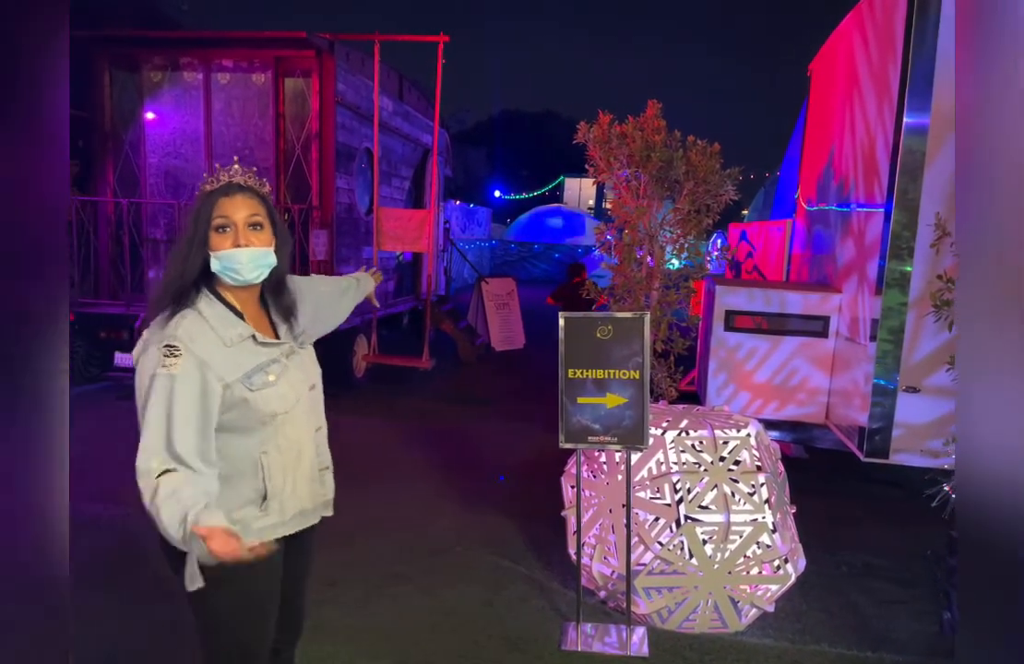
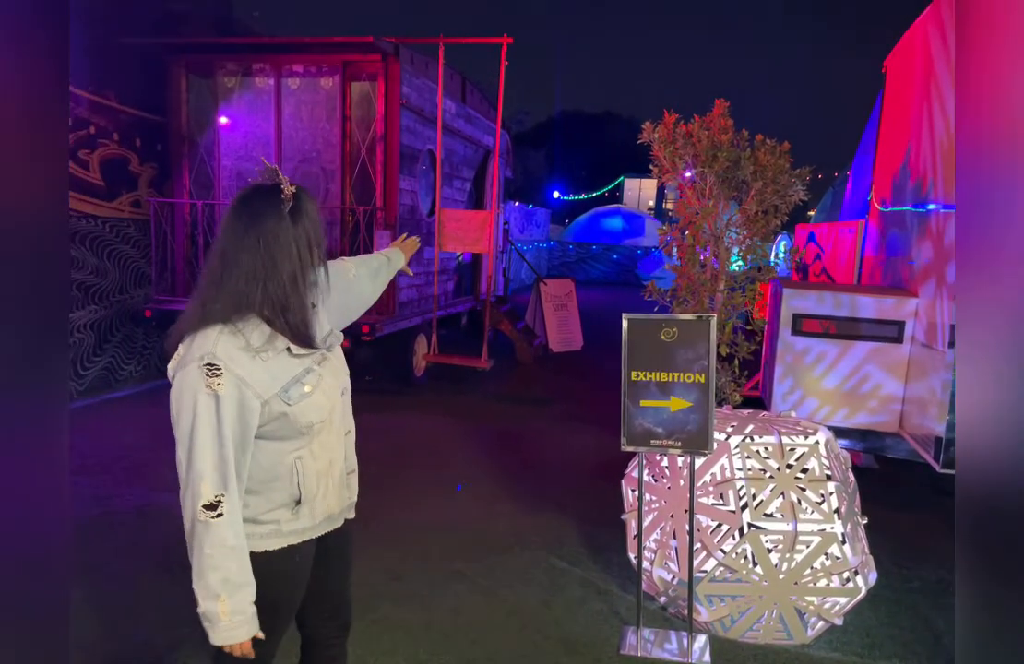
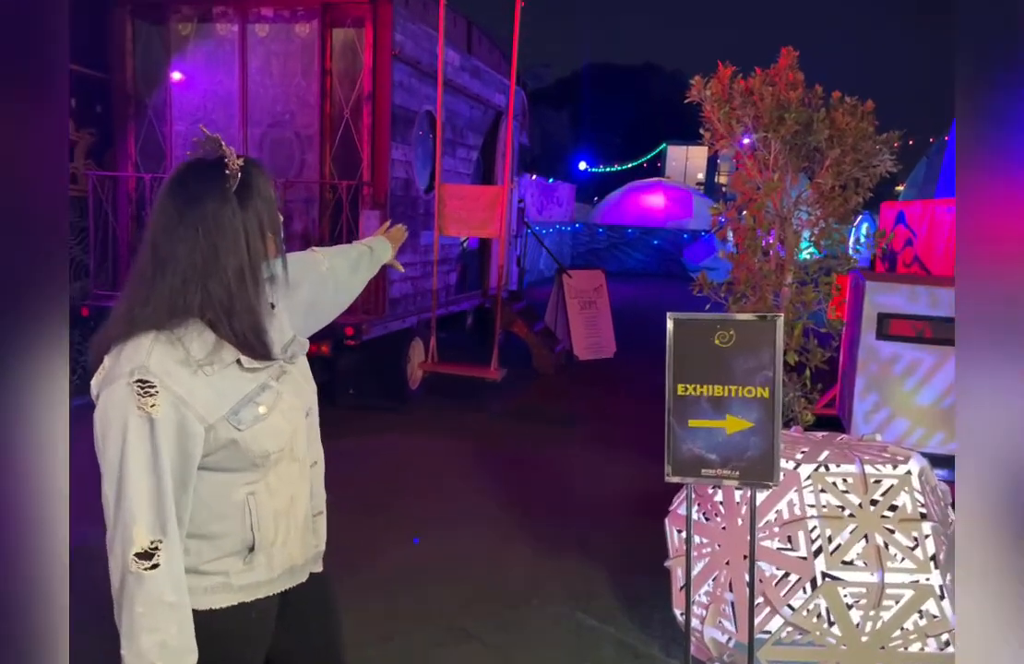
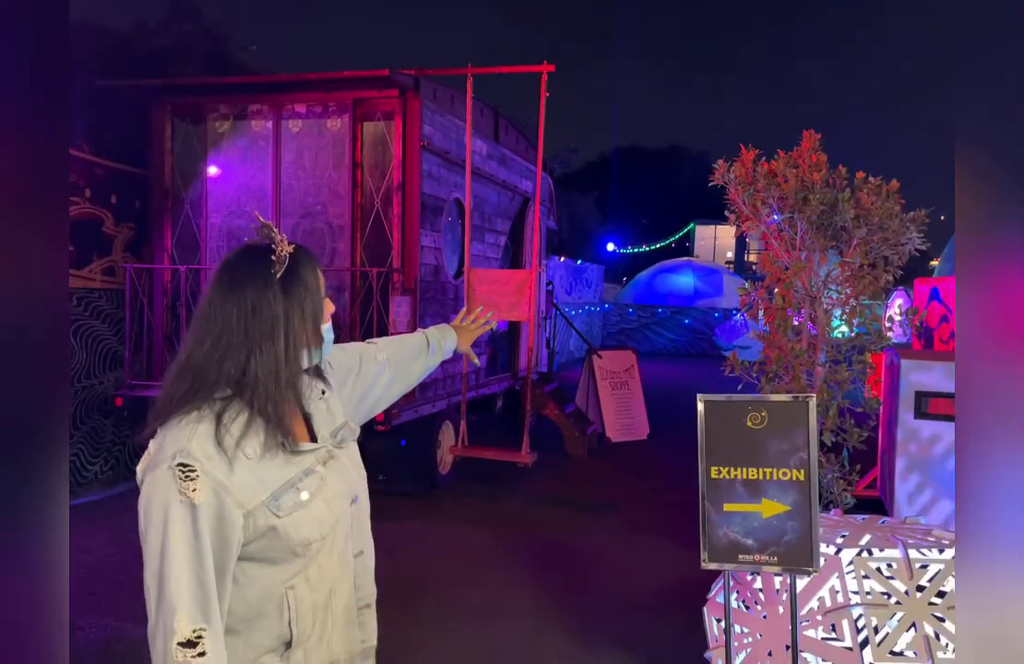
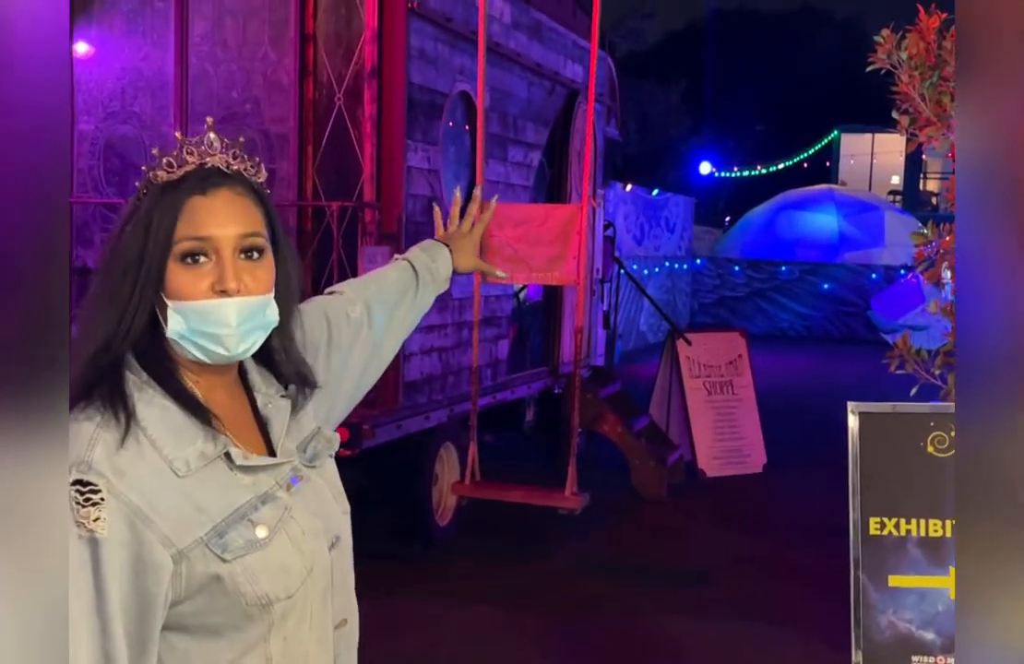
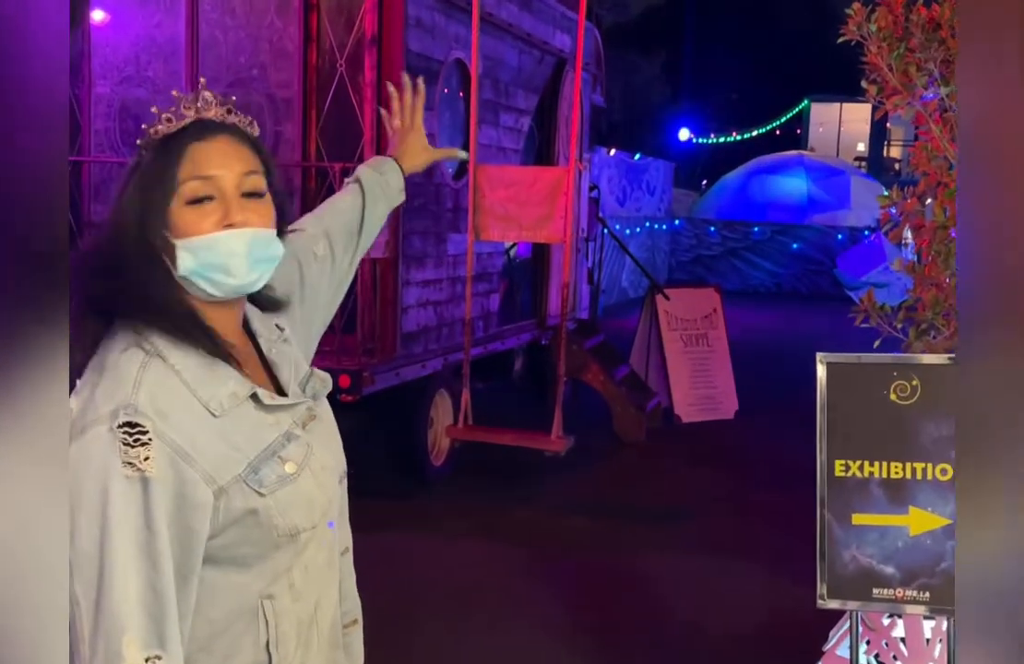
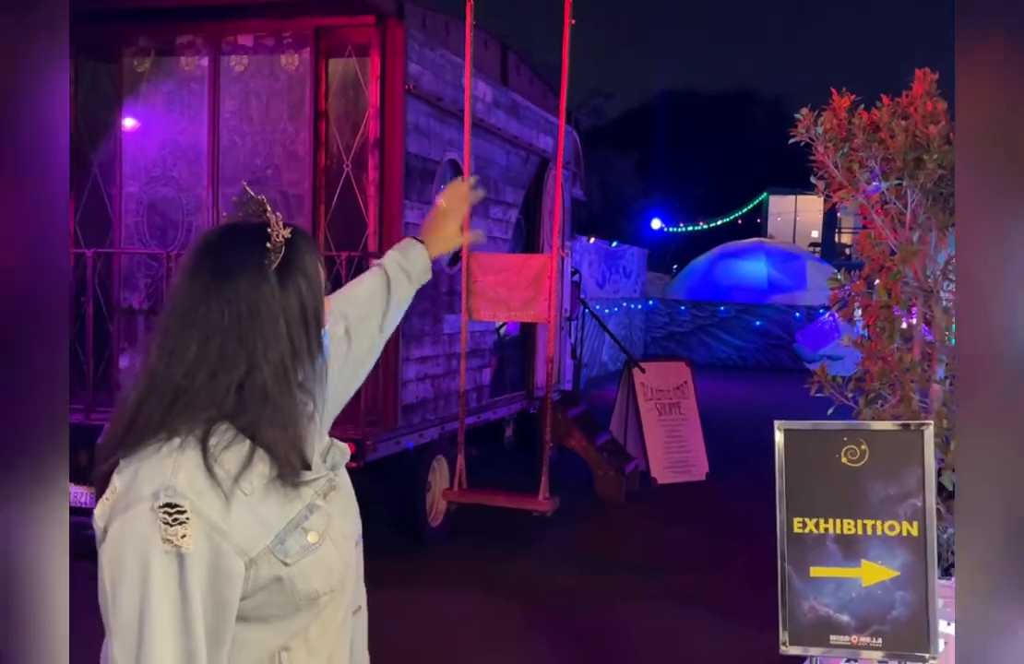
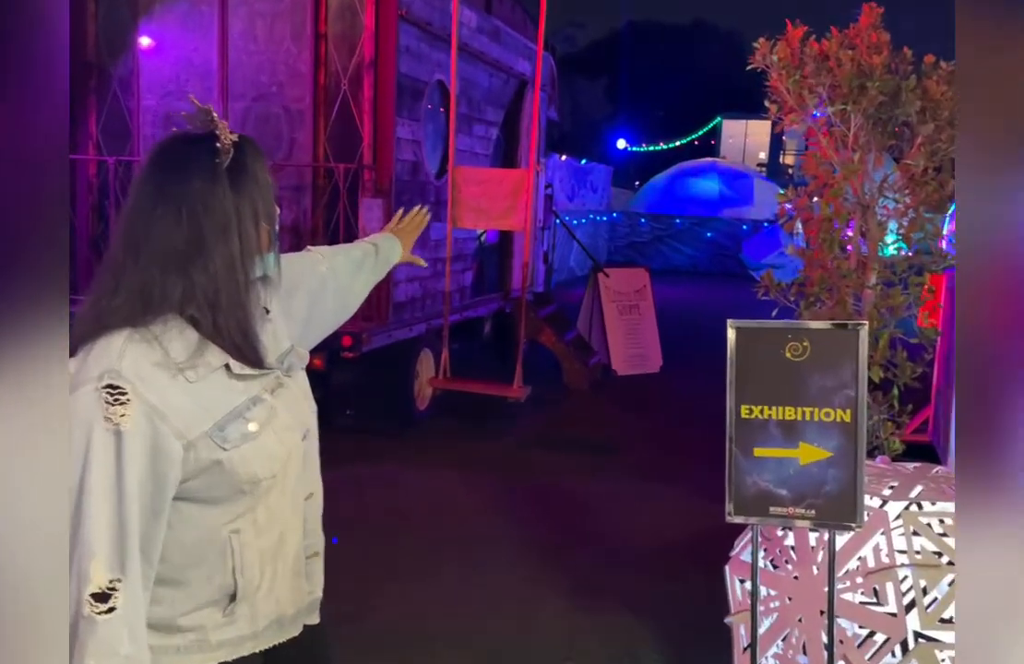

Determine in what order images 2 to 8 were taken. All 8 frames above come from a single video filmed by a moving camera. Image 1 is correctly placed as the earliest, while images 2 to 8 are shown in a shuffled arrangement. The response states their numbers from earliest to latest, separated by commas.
2, 3, 8, 6, 5, 7, 4
